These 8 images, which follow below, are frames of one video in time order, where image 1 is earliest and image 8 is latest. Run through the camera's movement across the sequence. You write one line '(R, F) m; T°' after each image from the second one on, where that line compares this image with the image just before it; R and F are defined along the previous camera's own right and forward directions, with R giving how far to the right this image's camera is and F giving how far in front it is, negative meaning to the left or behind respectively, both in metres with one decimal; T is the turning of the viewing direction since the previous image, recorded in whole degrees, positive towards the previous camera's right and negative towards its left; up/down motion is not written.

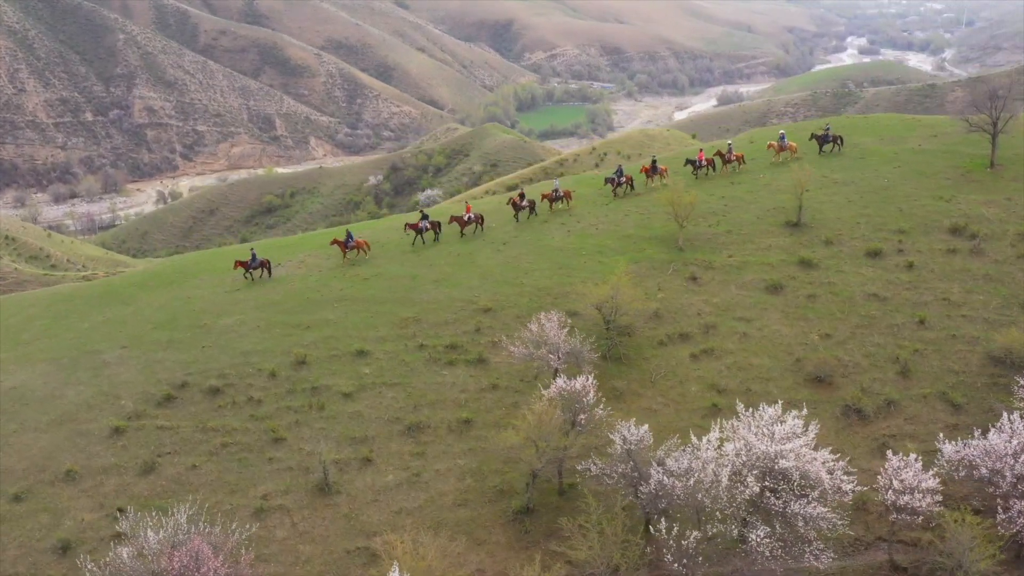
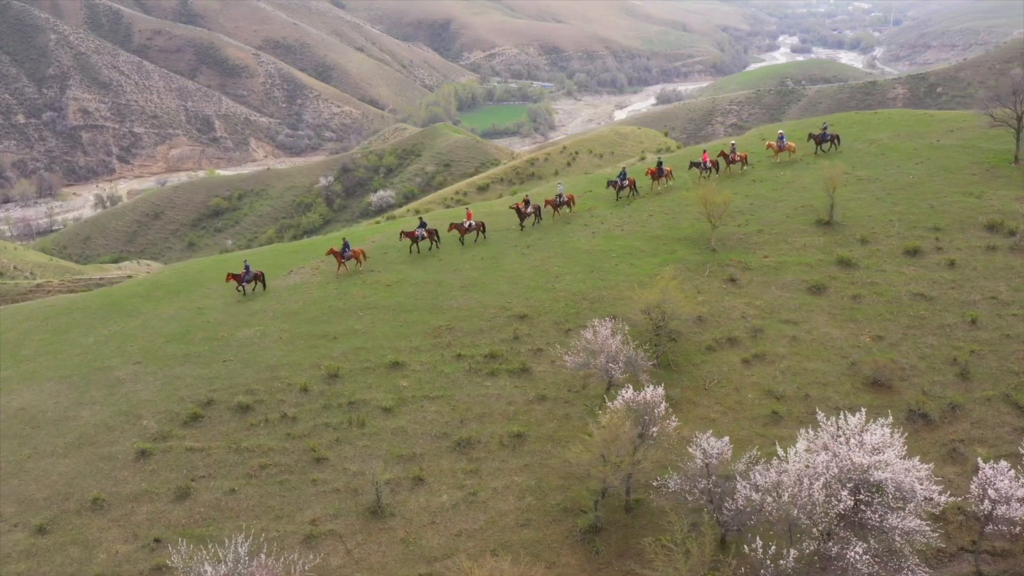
(-2.9, +1.6) m; +3°
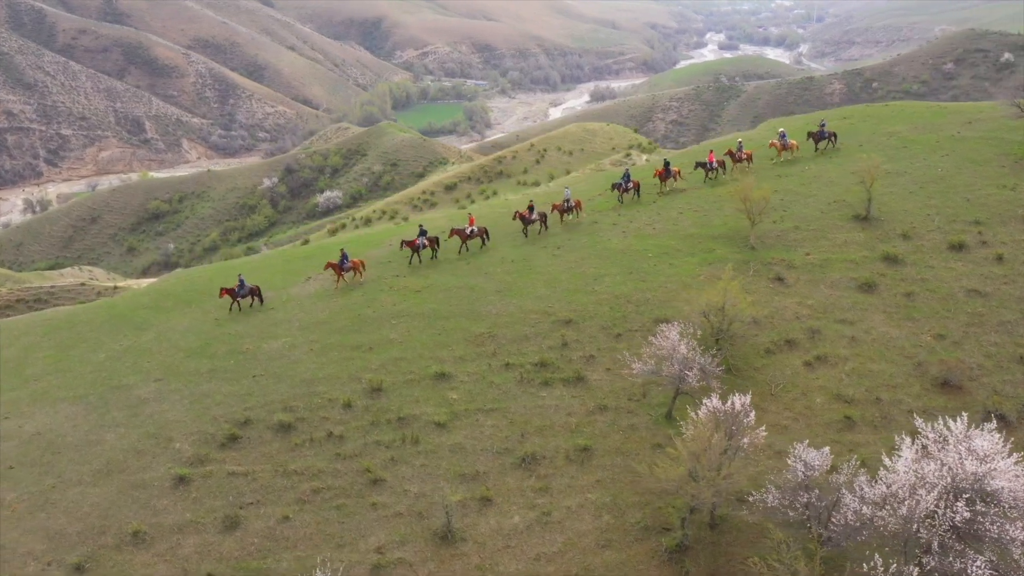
(-3.2, +1.9) m; +4°
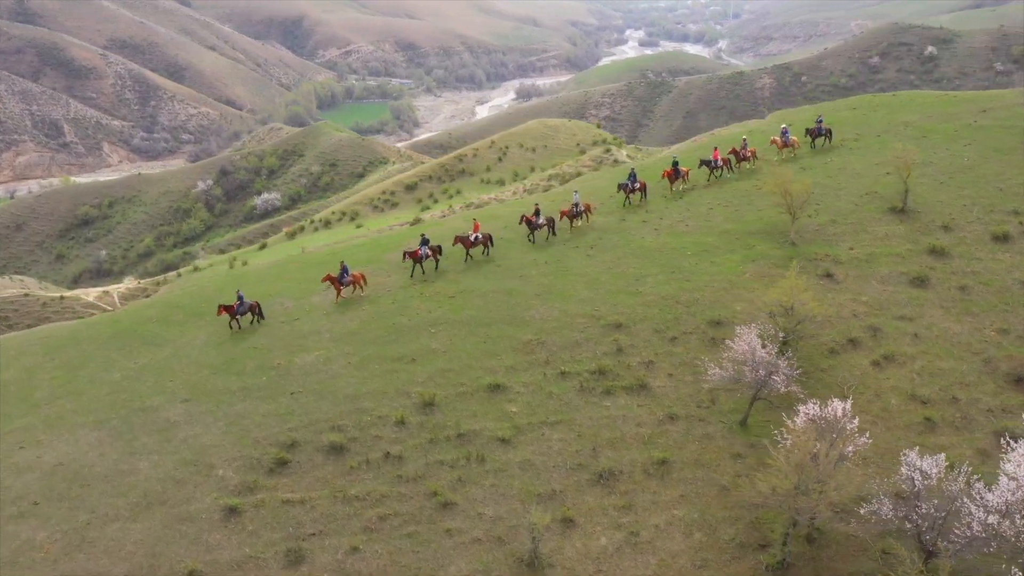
(-3.3, +1.9) m; +4°
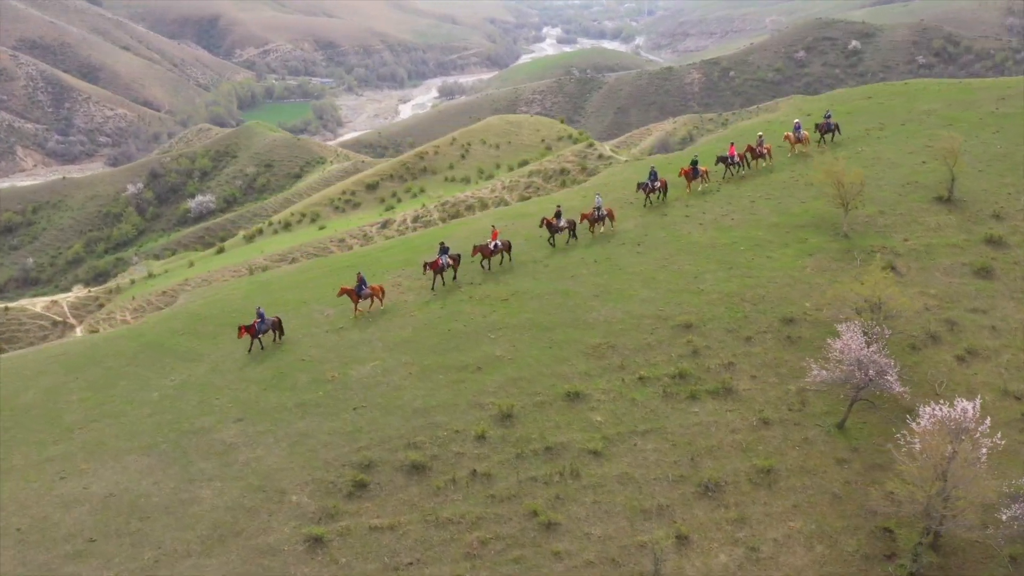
(-3.6, +1.9) m; +4°
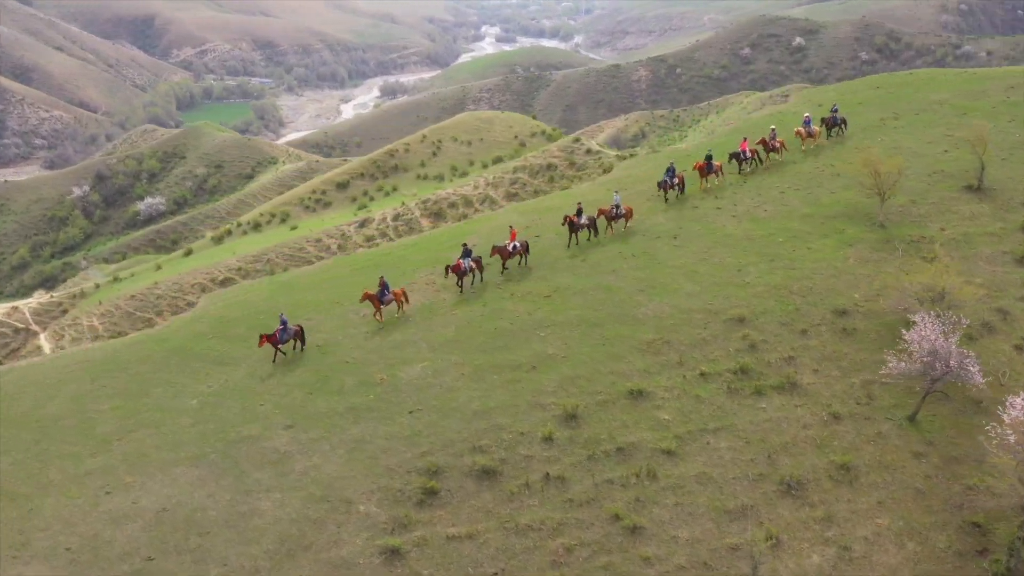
(-2.6, +1.1) m; +3°
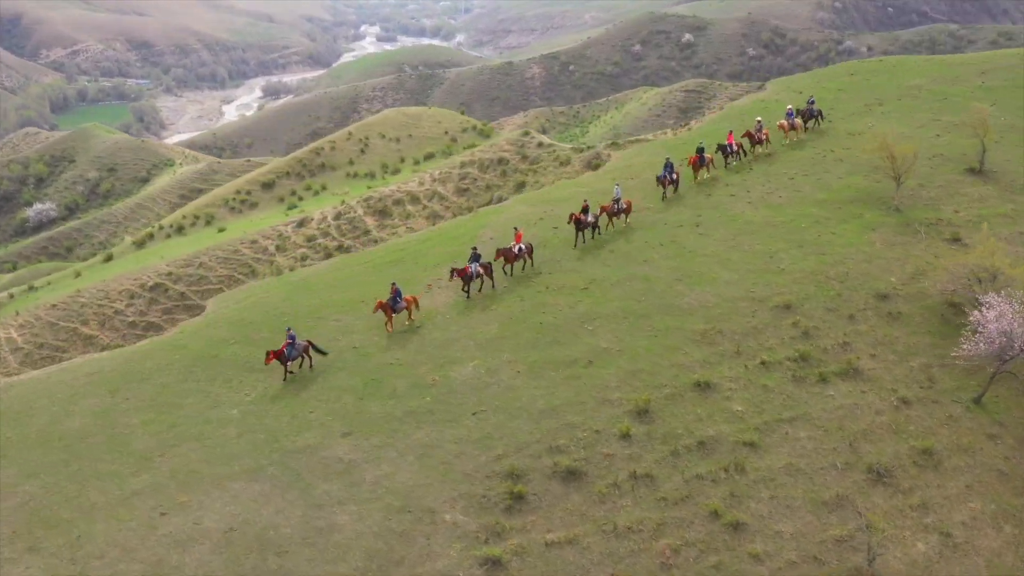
(-3.7, +1.4) m; +6°
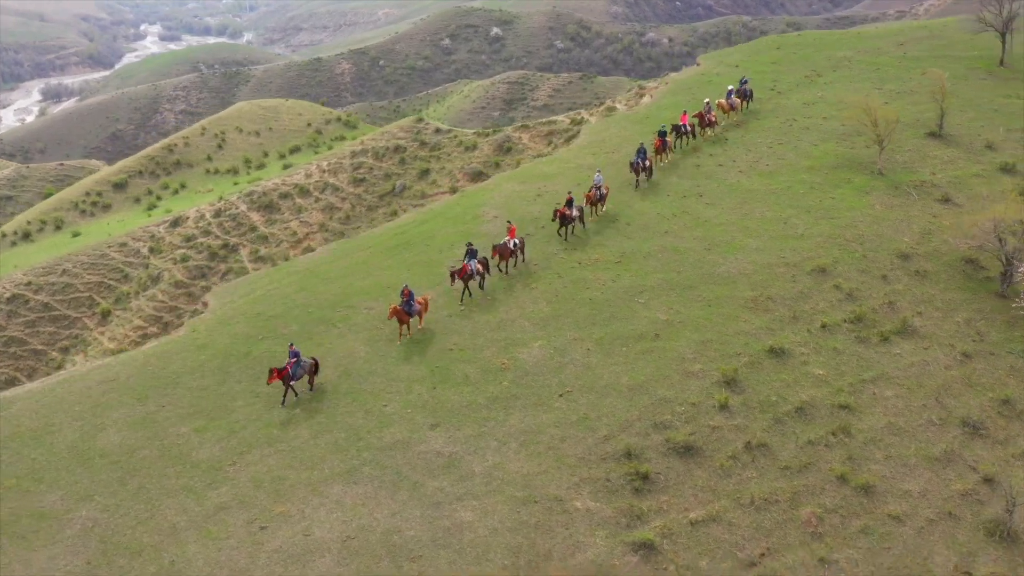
(-5.4, +1.9) m; +10°
